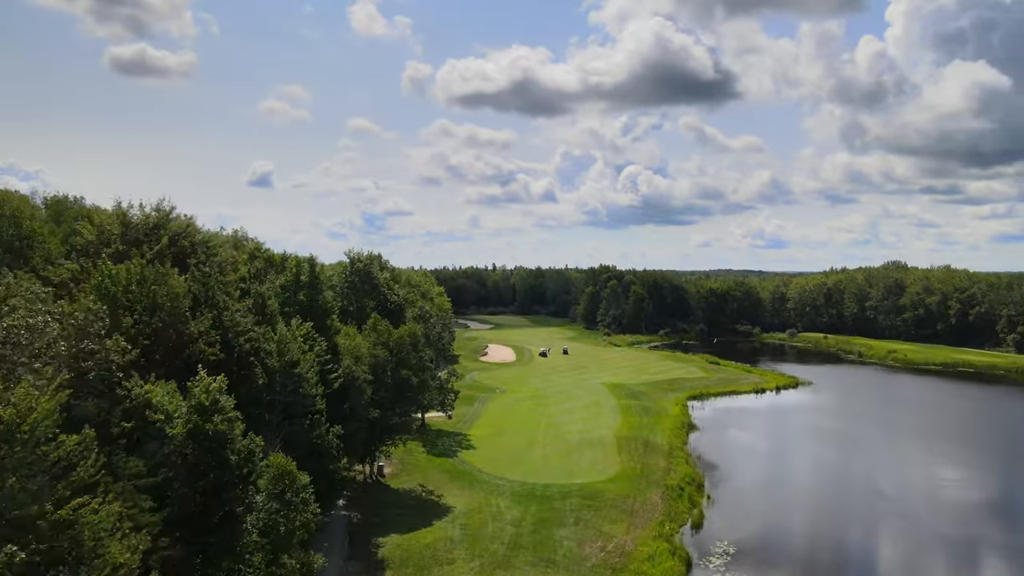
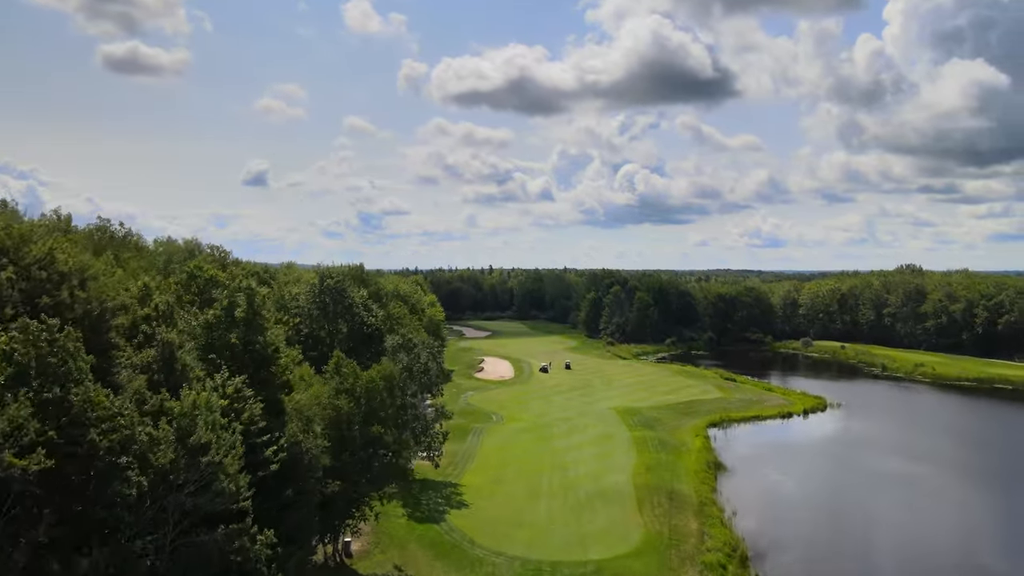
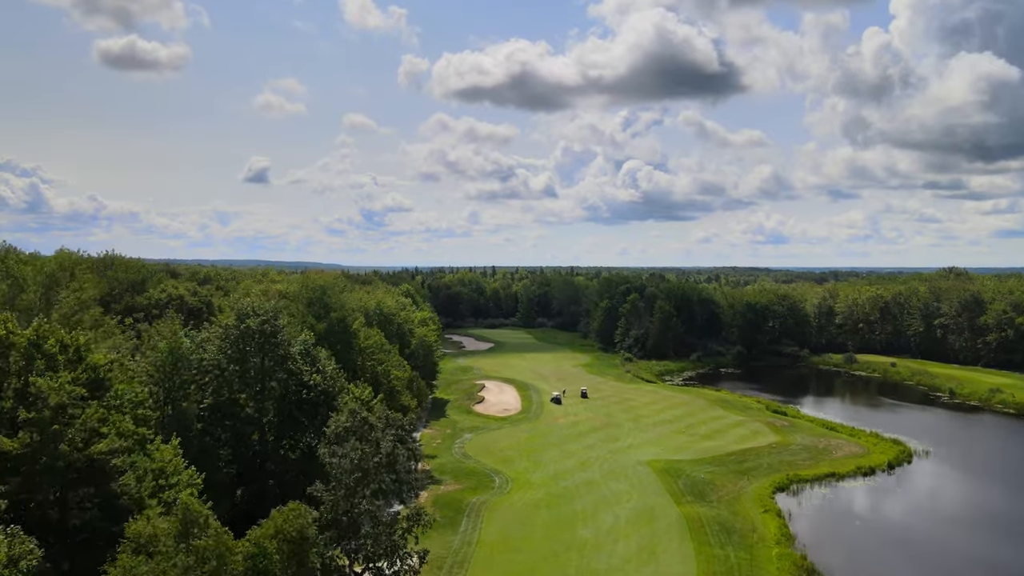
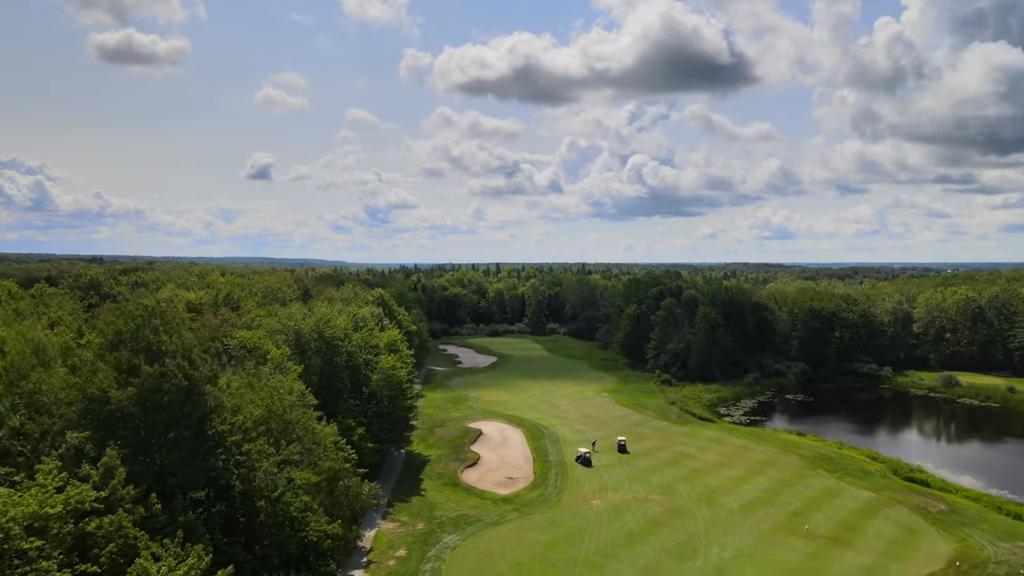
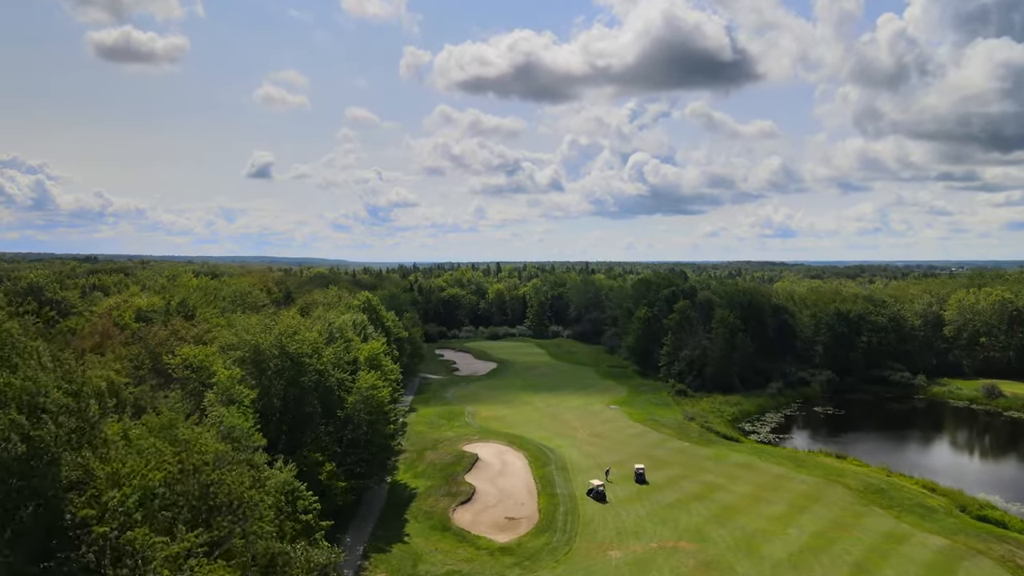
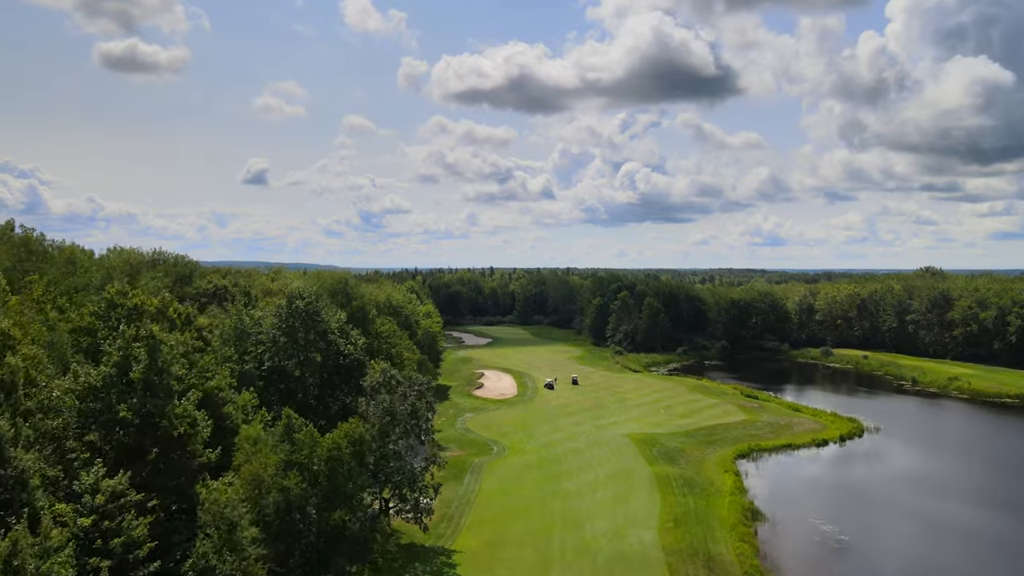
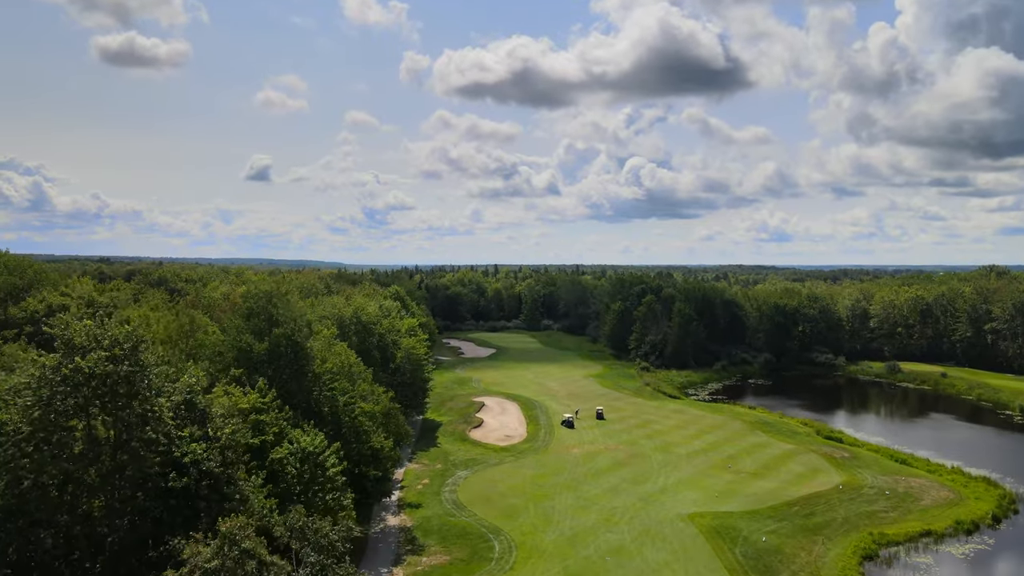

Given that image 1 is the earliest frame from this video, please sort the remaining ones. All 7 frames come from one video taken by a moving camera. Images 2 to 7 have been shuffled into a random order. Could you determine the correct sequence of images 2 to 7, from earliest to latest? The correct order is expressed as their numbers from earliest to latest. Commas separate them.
2, 6, 3, 7, 4, 5
